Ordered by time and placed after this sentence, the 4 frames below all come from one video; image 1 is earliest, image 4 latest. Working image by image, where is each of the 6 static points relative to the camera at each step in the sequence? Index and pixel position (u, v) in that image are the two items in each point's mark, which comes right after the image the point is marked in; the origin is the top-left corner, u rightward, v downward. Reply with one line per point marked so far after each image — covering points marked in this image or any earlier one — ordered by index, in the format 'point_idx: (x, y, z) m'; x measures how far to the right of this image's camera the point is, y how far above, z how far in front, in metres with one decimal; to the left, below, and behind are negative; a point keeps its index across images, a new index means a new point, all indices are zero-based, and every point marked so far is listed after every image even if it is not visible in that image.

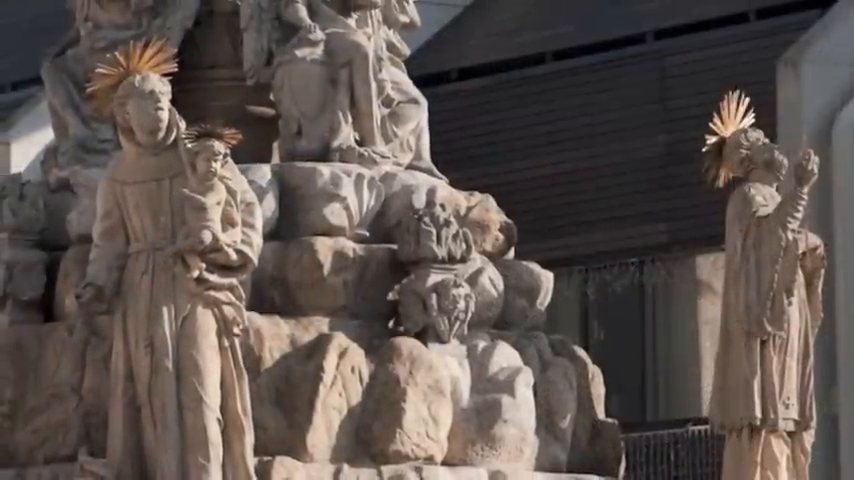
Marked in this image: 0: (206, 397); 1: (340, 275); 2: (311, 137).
0: (-1.1, -0.8, +14.7) m
1: (-0.4, -0.2, +16.0) m
2: (-0.6, +0.5, +16.6) m
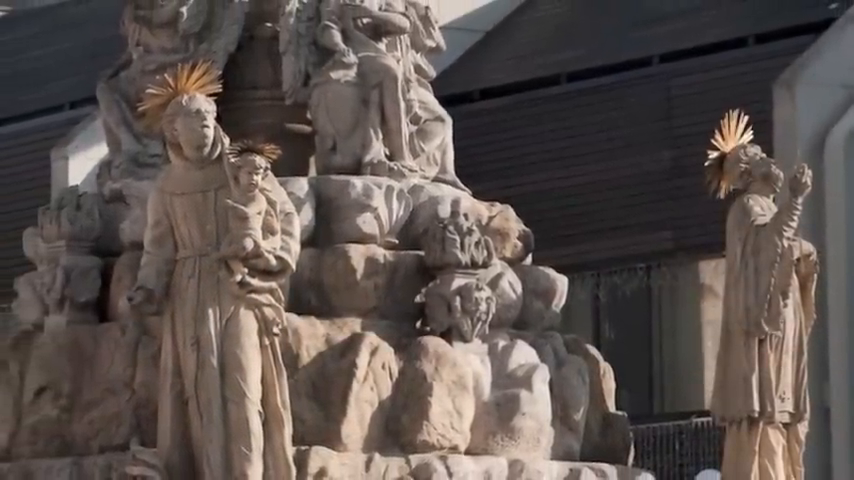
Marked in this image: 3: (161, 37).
0: (-0.9, -0.8, +16.2) m
1: (-0.3, -0.2, +17.5) m
2: (-0.5, +0.5, +18.1) m
3: (-1.6, +1.2, +18.7) m
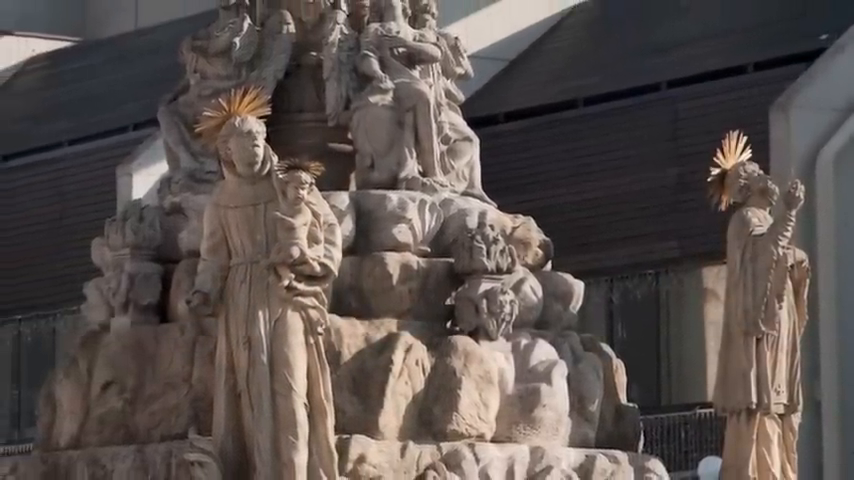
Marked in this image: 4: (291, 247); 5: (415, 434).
0: (-0.8, -0.8, +18.2) m
1: (-0.1, -0.3, +19.4) m
2: (-0.3, +0.4, +20.0) m
3: (-1.4, +1.2, +20.7) m
4: (-0.8, 0.0, +18.2) m
5: (-0.1, -1.2, +19.1) m
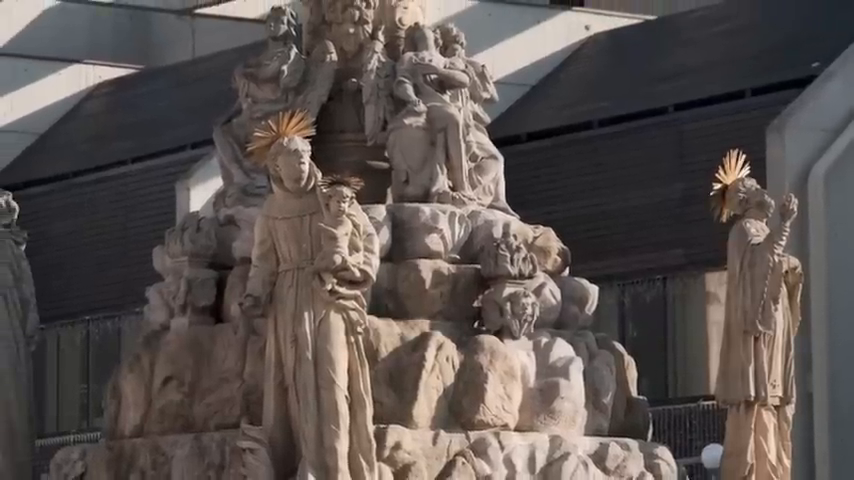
0: (-0.6, -0.9, +20.3) m
1: (+0.1, -0.3, +21.6) m
2: (-0.1, +0.4, +22.2) m
3: (-1.2, +1.1, +22.9) m
4: (-0.6, -0.1, +20.4) m
5: (+0.1, -1.2, +21.2) m
